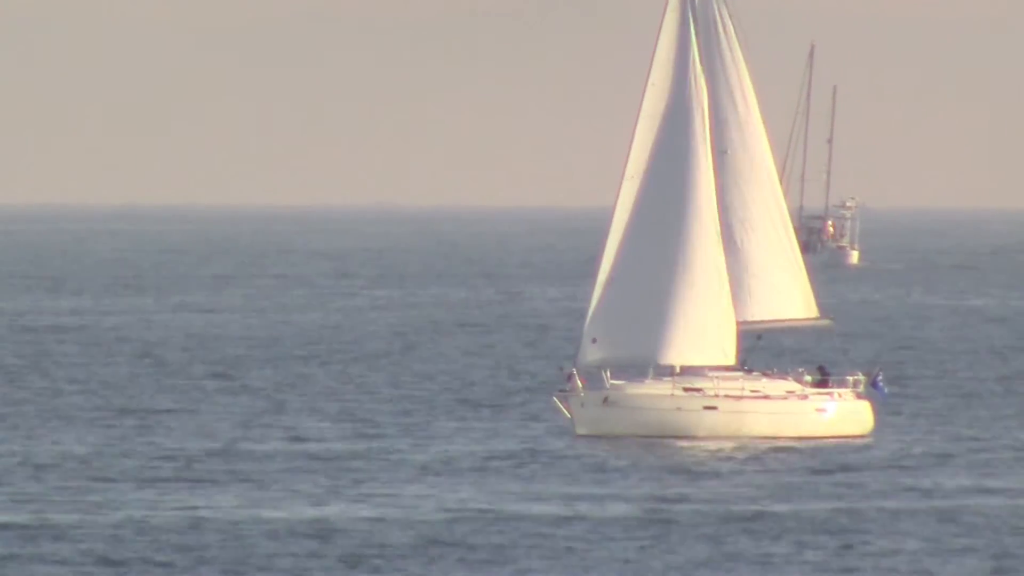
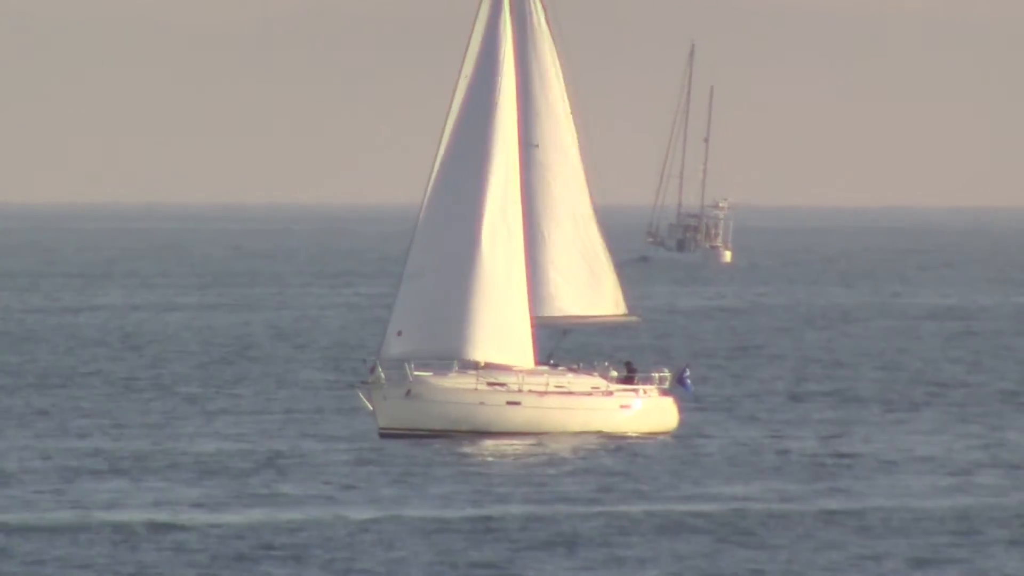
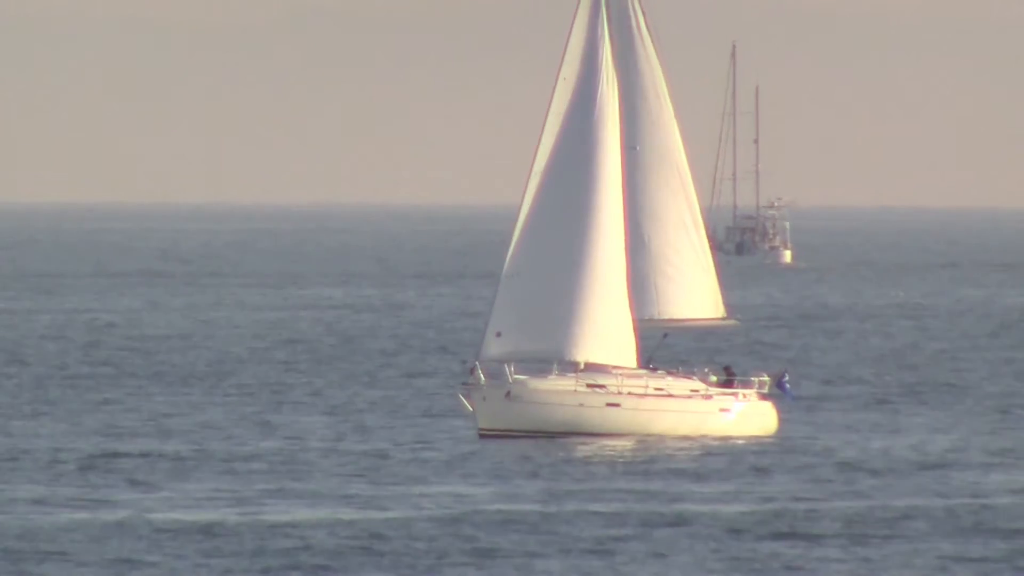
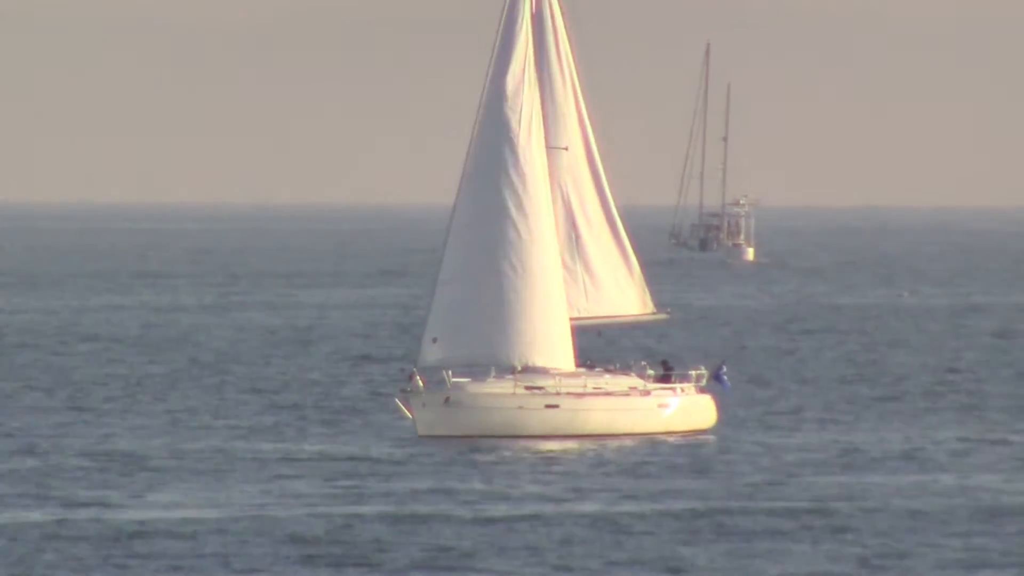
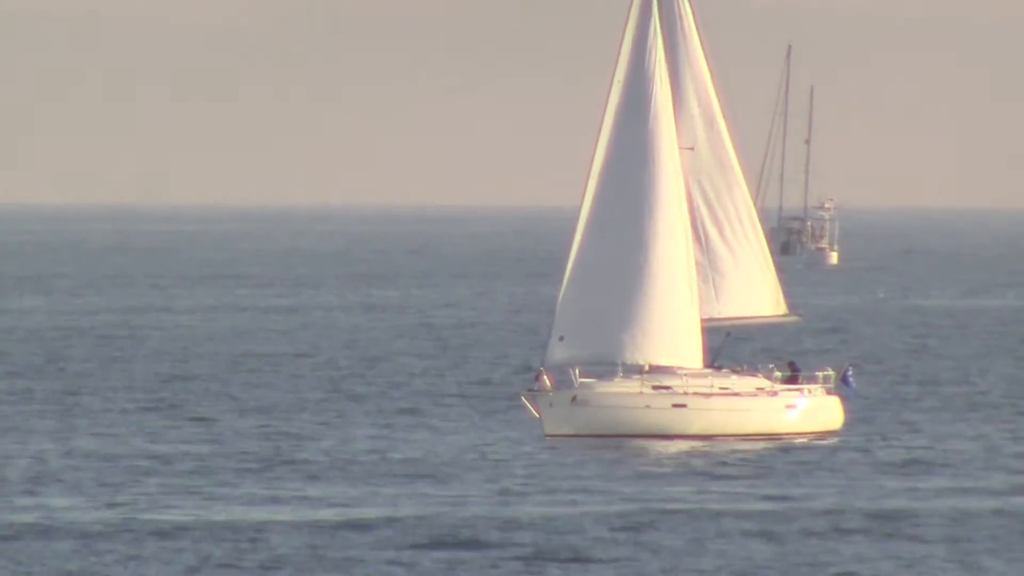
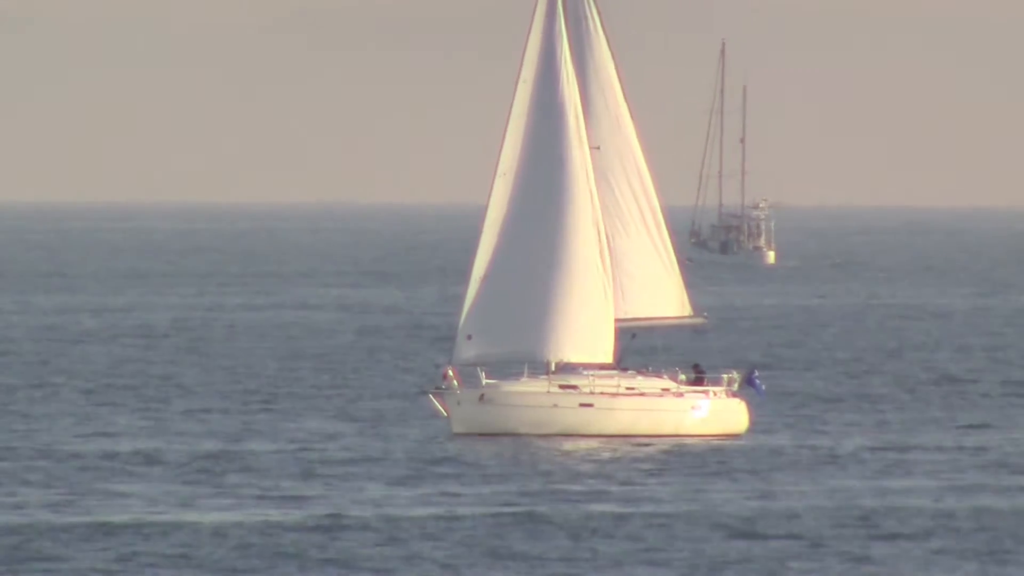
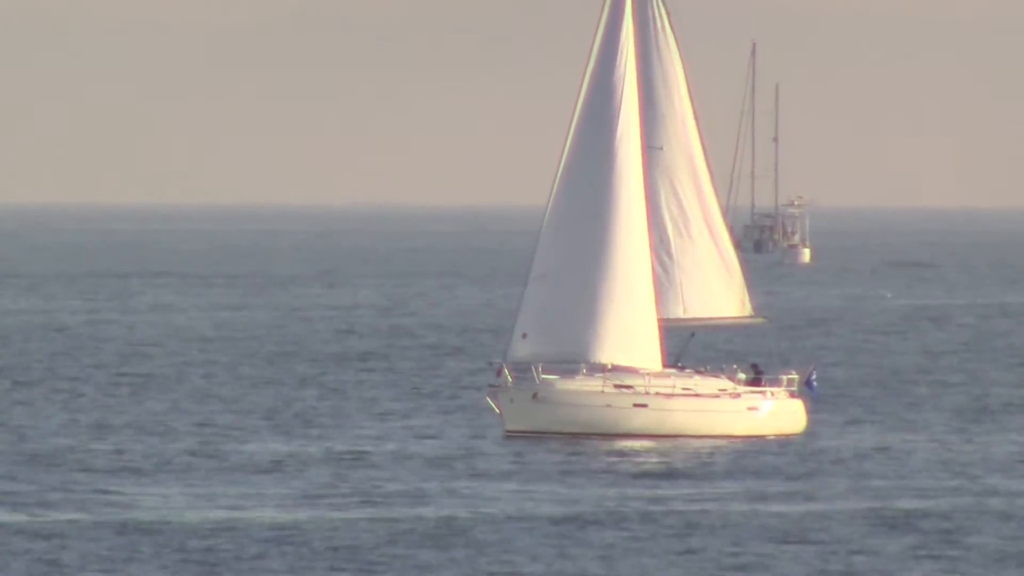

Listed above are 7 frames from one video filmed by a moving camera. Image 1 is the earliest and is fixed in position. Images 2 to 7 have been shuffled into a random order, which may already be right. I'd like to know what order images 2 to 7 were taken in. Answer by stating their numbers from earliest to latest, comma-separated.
5, 7, 3, 6, 4, 2
